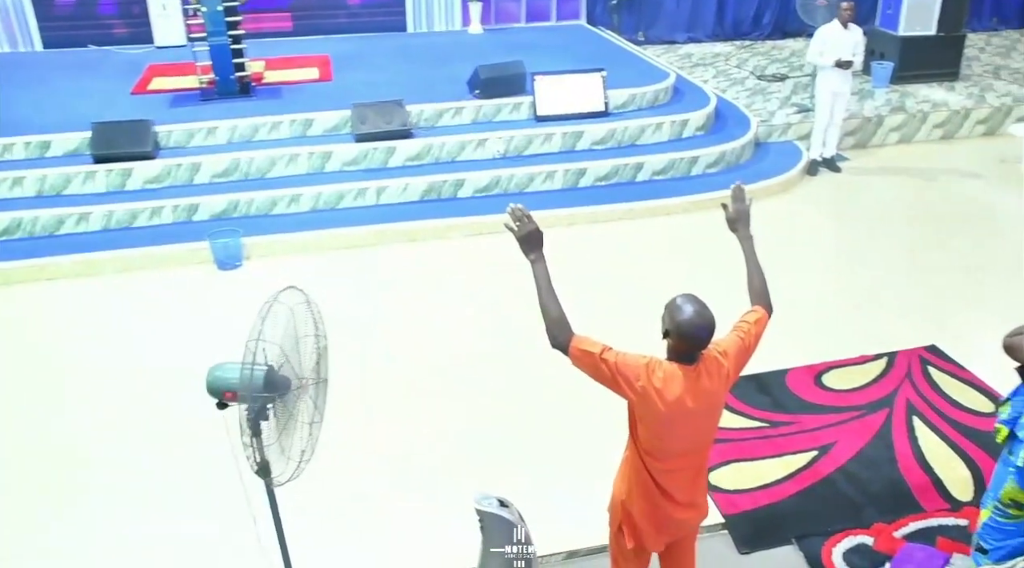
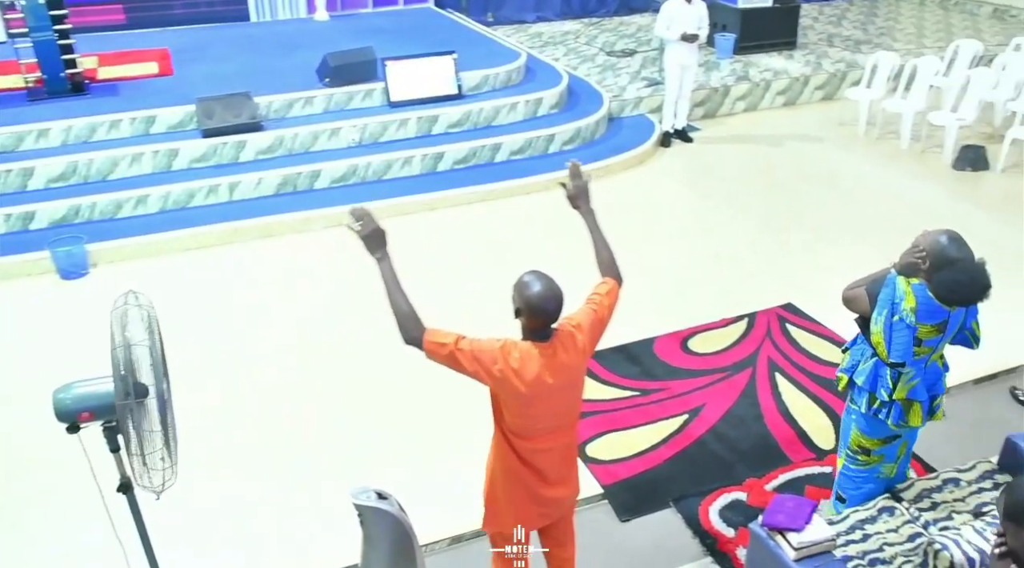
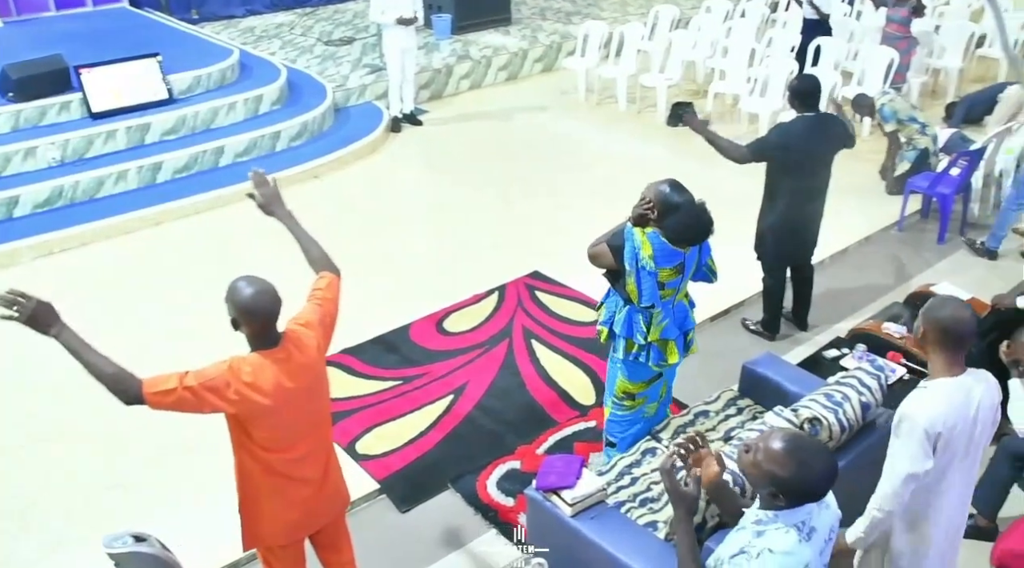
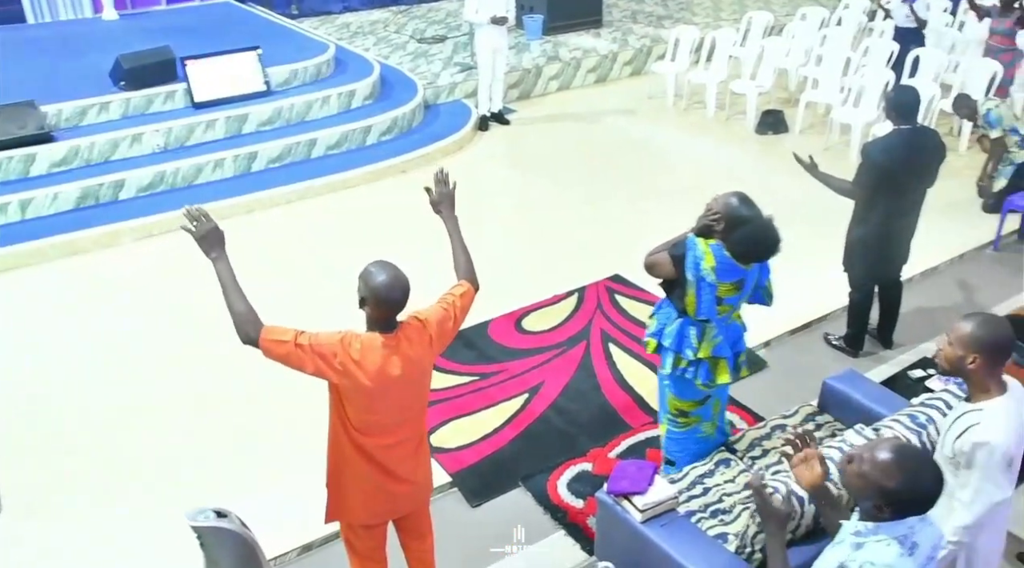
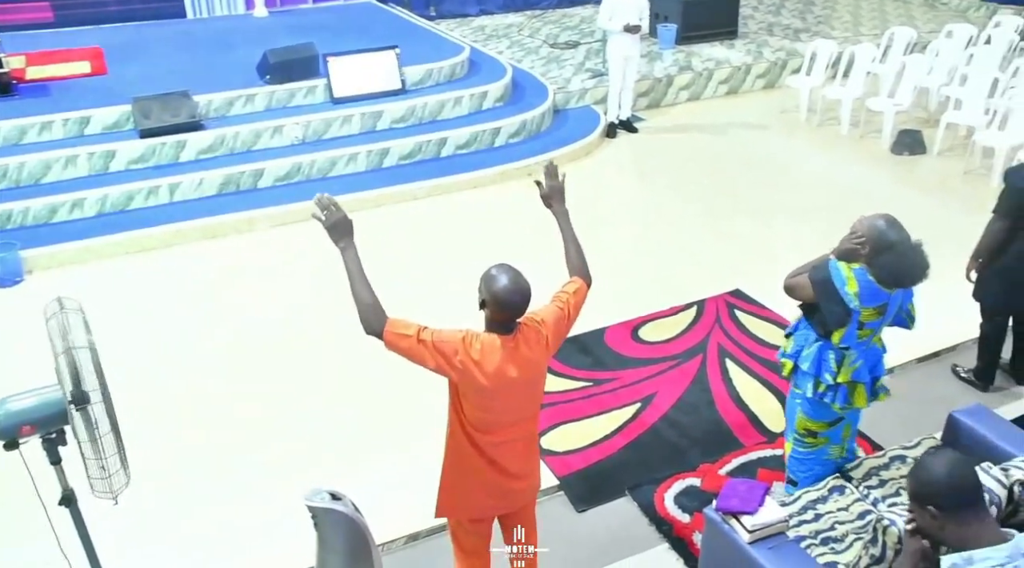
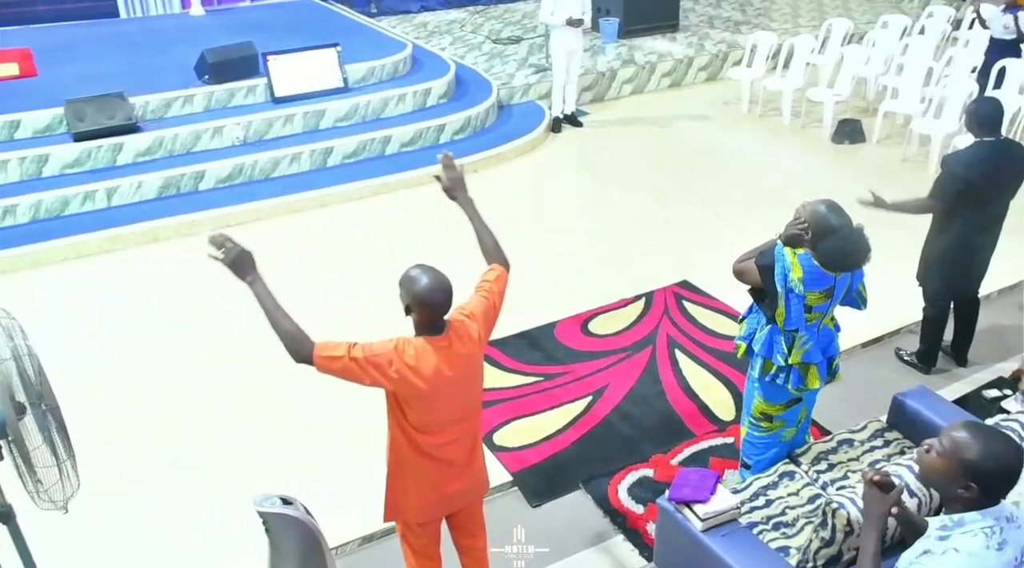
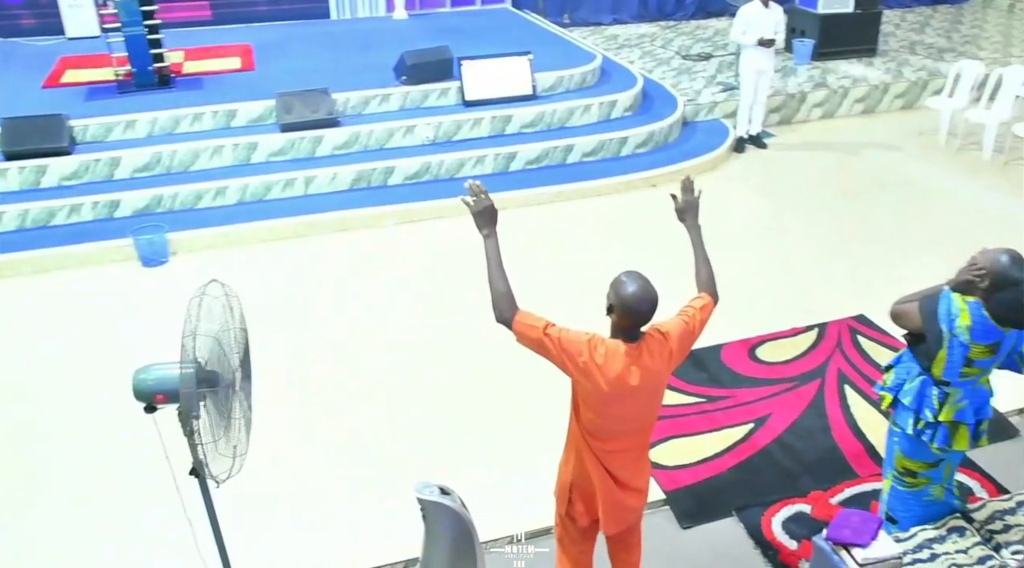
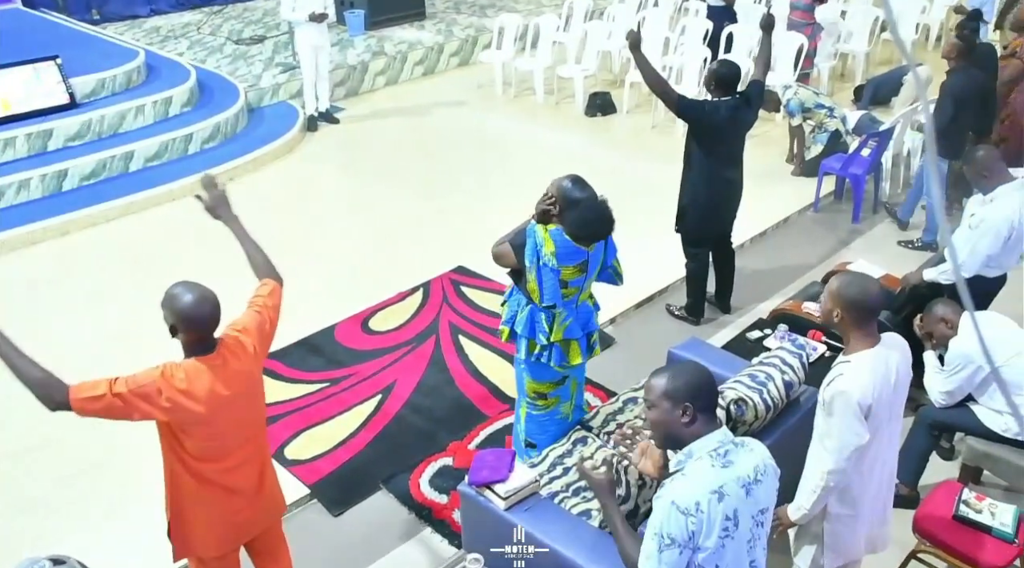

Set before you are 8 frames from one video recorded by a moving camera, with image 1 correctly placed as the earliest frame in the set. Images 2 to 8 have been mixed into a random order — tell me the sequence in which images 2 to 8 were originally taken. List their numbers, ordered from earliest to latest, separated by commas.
7, 2, 5, 6, 4, 3, 8
